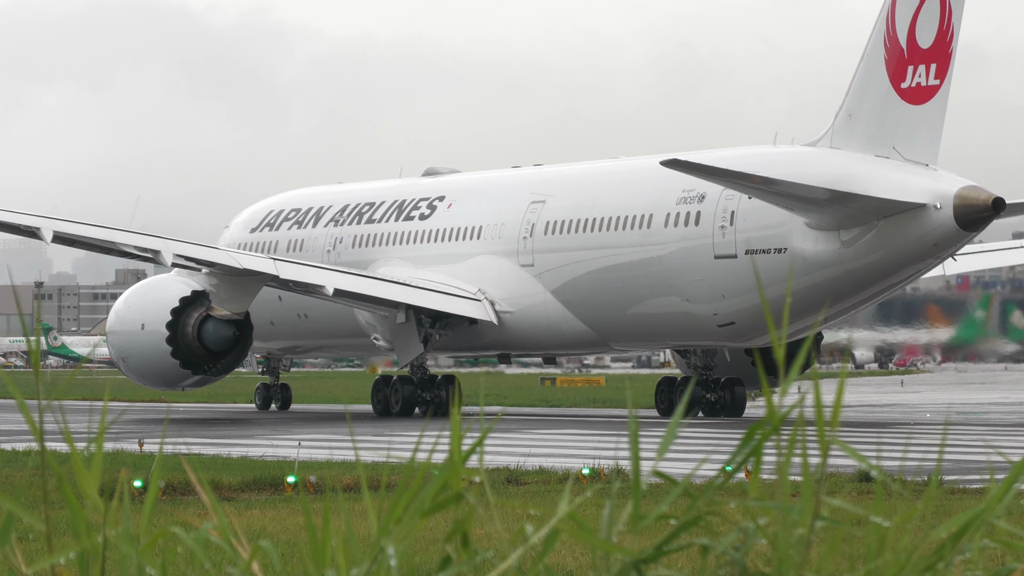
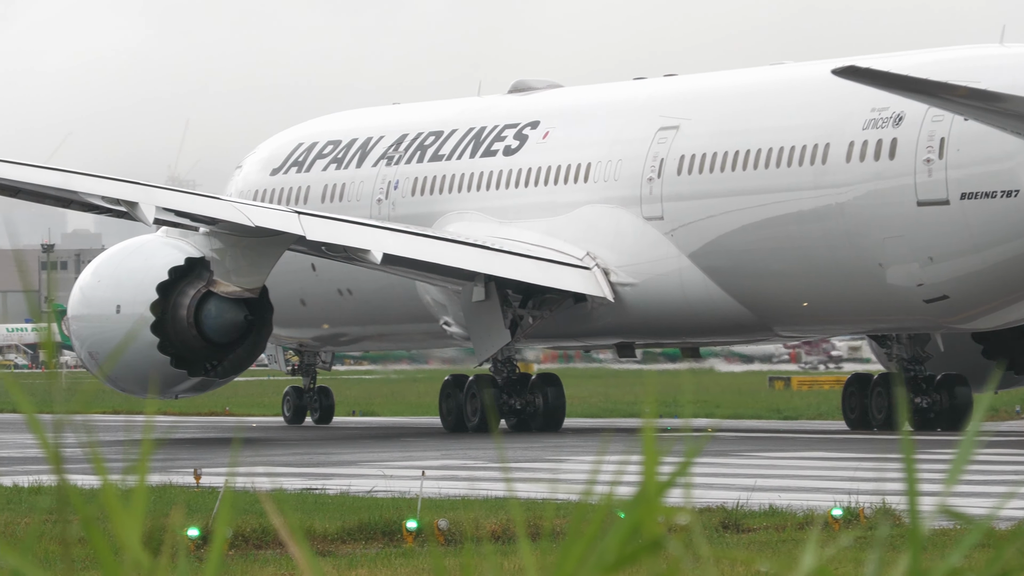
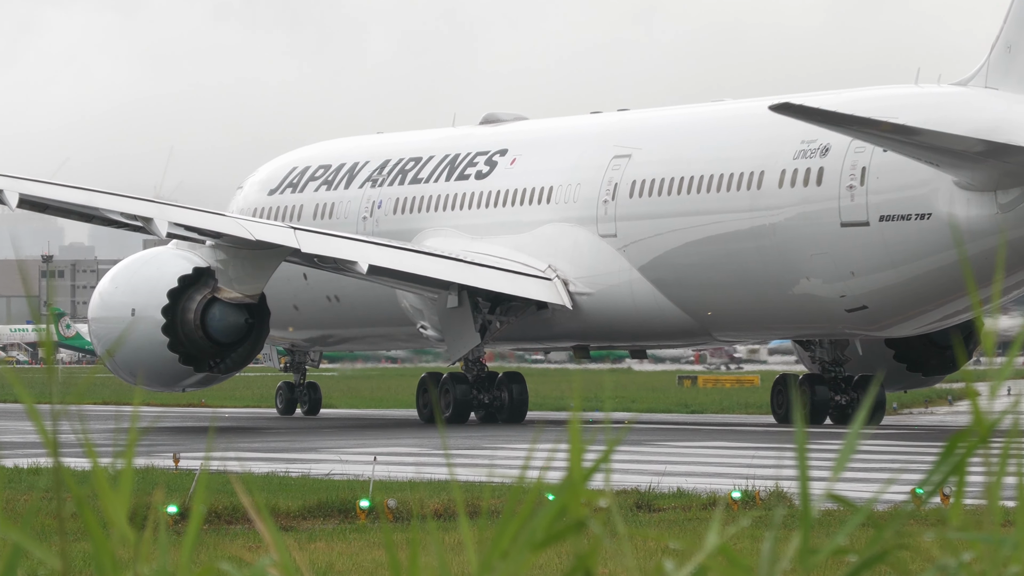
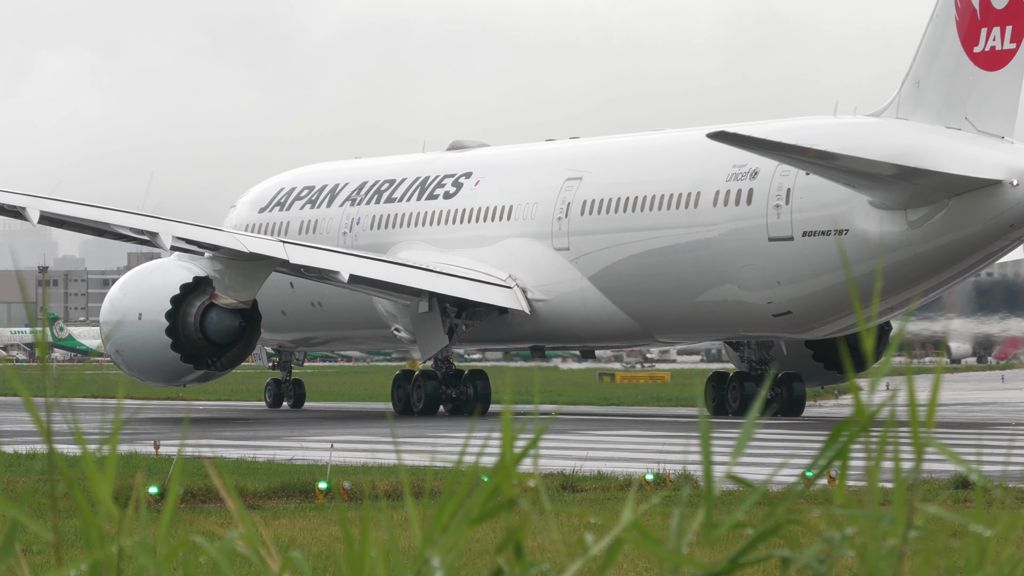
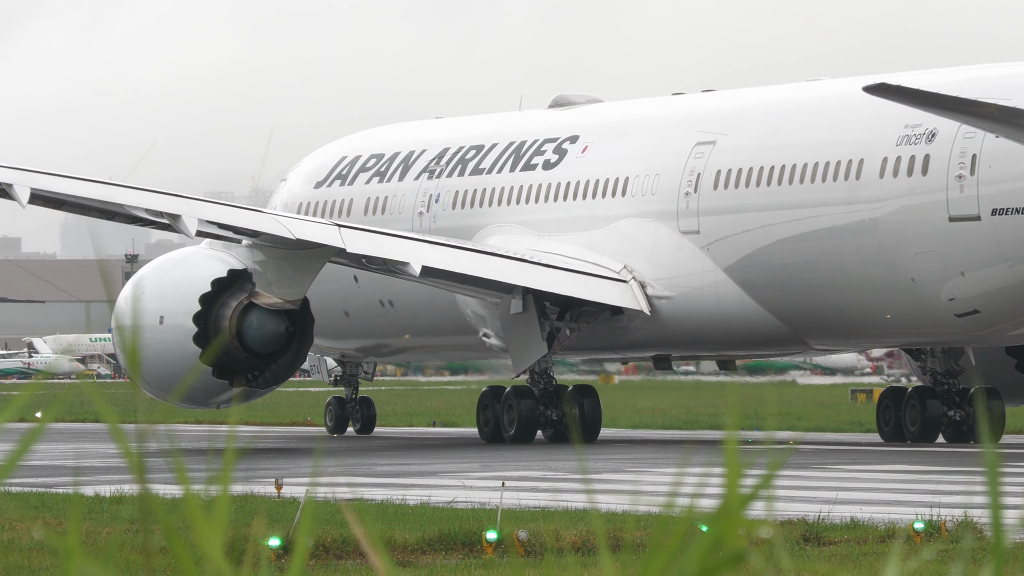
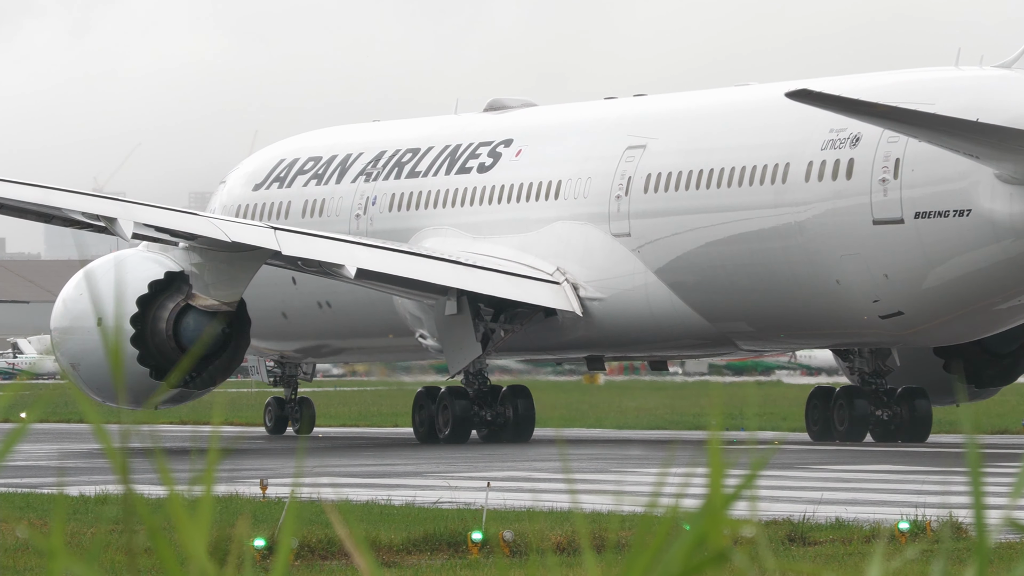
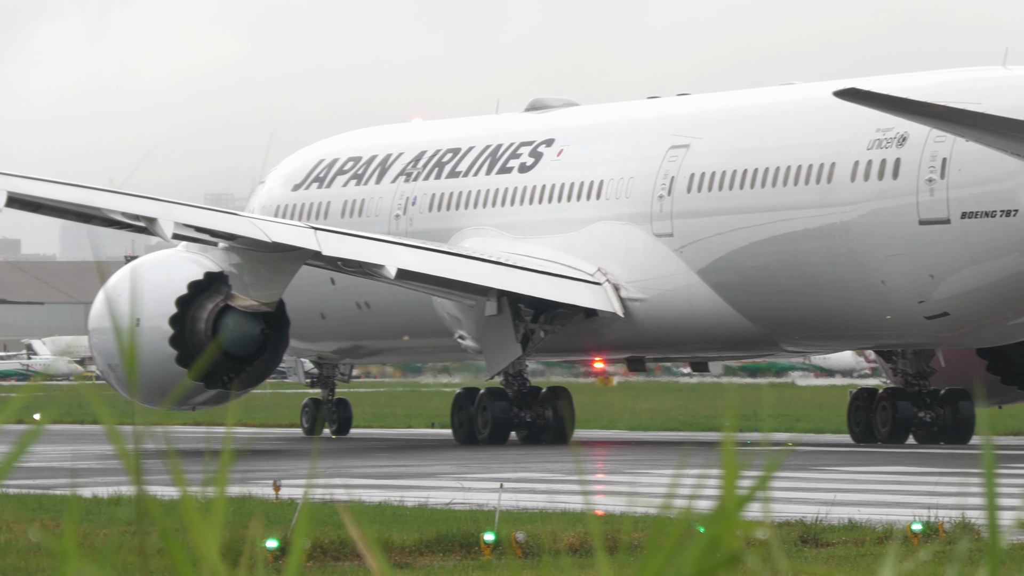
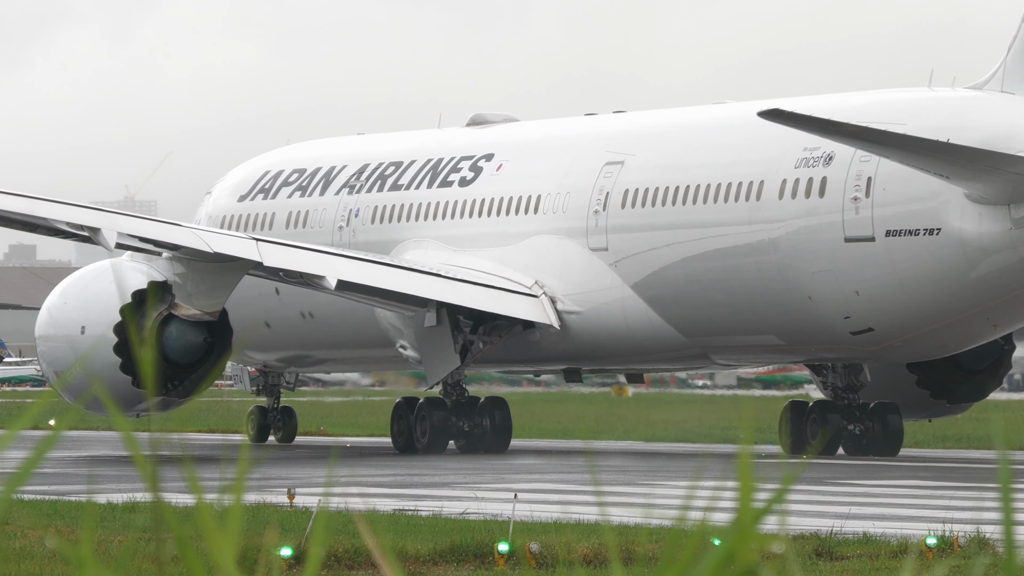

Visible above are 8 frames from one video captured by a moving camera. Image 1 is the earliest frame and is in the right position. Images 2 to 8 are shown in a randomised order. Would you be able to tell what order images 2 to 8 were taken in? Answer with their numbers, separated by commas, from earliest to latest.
4, 3, 2, 5, 7, 6, 8
